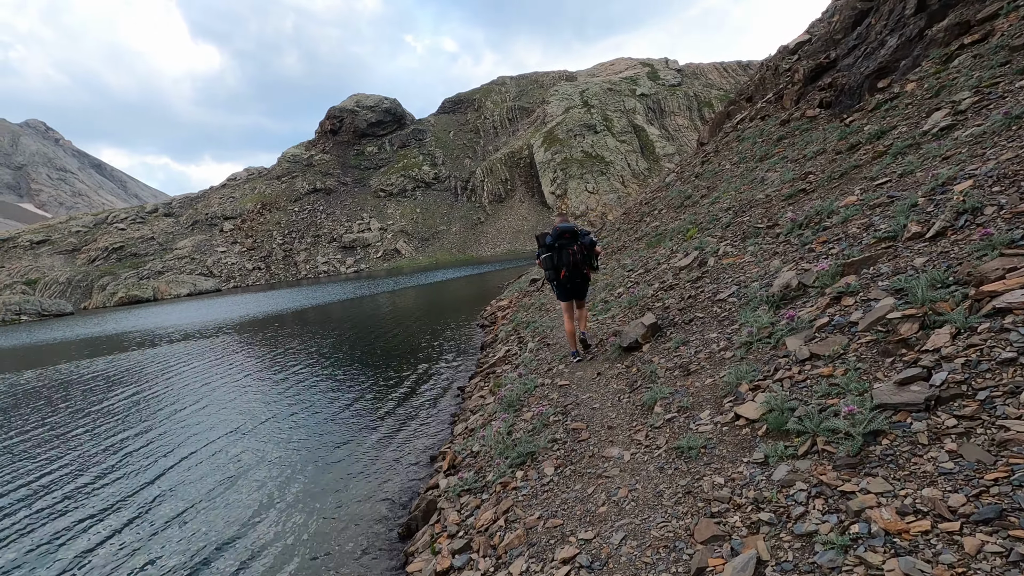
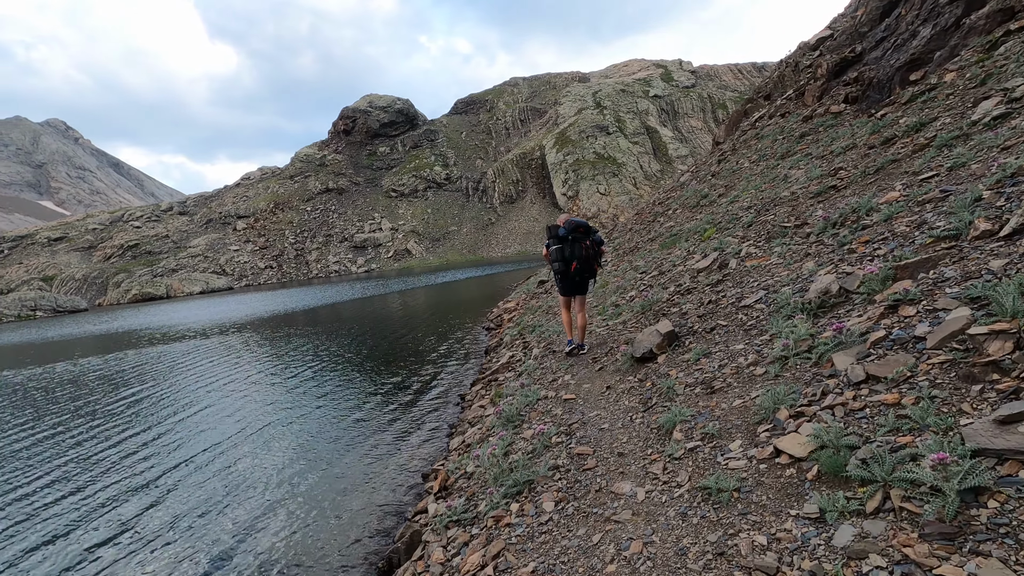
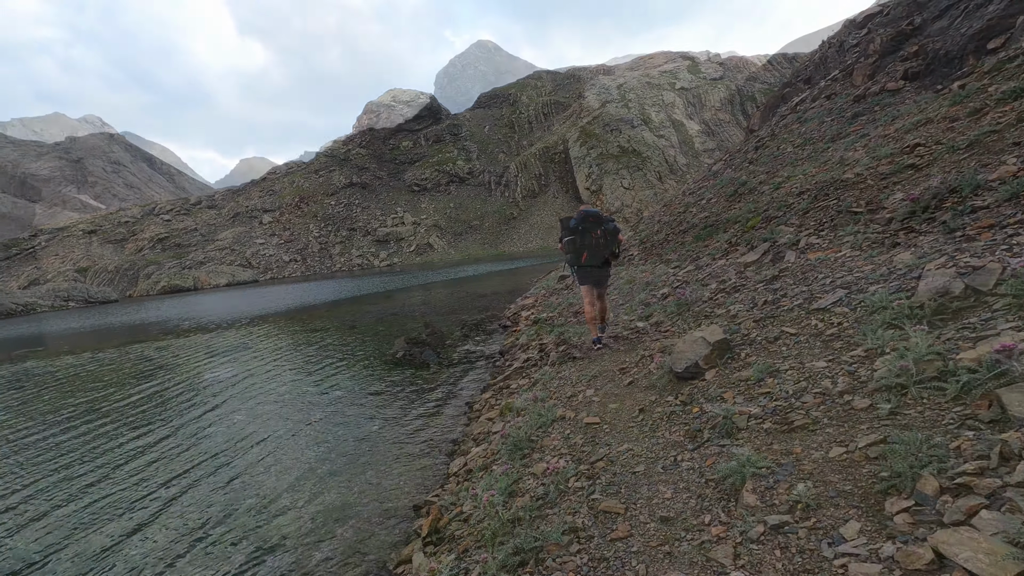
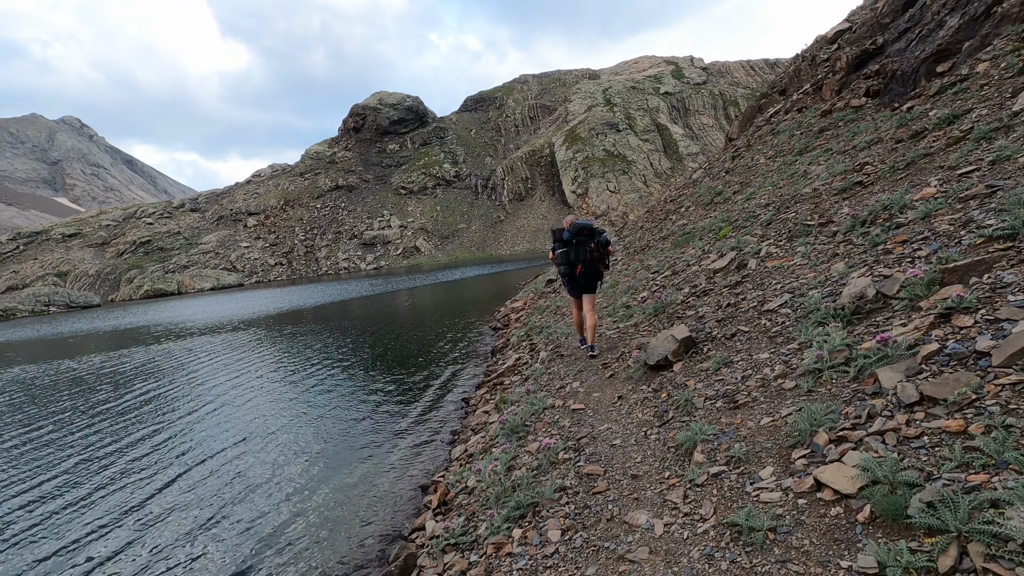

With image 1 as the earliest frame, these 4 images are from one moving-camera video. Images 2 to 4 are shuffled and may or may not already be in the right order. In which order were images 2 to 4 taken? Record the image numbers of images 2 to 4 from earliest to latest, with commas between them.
2, 4, 3
